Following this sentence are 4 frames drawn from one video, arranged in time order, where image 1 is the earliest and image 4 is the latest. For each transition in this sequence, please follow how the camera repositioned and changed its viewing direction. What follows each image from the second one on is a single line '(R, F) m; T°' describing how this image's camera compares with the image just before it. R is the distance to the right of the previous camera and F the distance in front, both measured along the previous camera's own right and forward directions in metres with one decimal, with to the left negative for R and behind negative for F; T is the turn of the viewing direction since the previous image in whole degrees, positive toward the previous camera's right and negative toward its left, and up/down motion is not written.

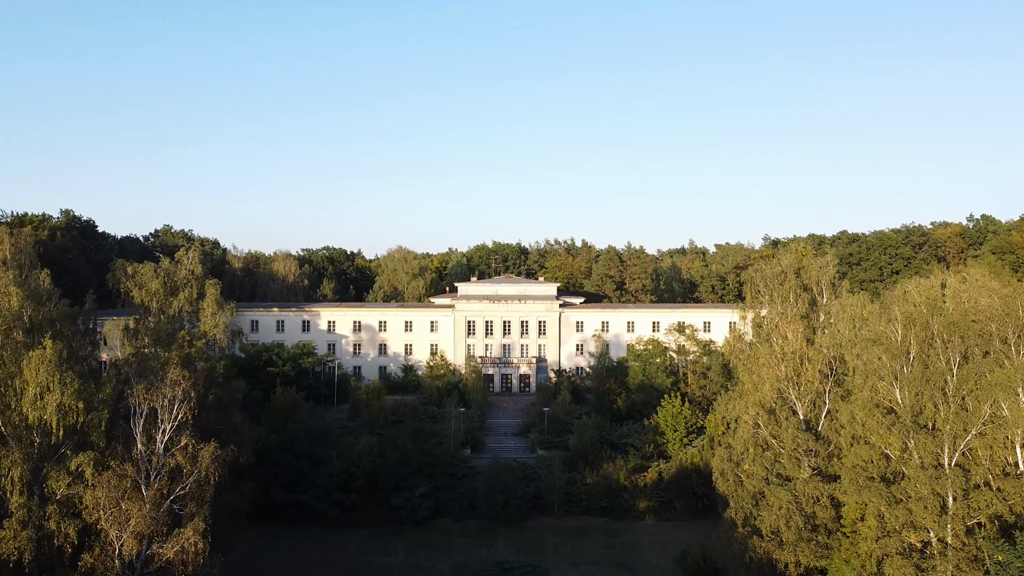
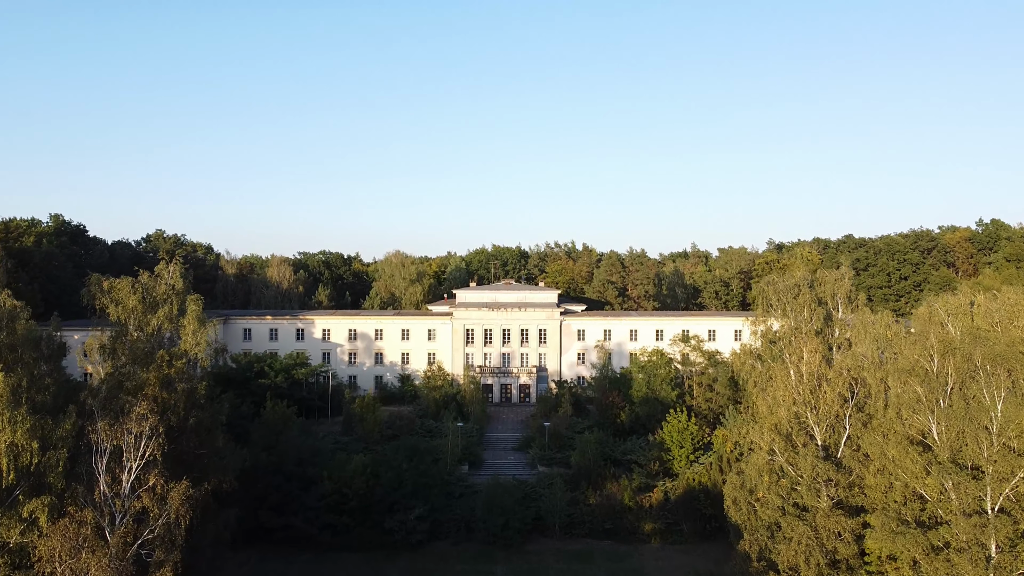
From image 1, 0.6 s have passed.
(0.0, +1.6) m; 0°
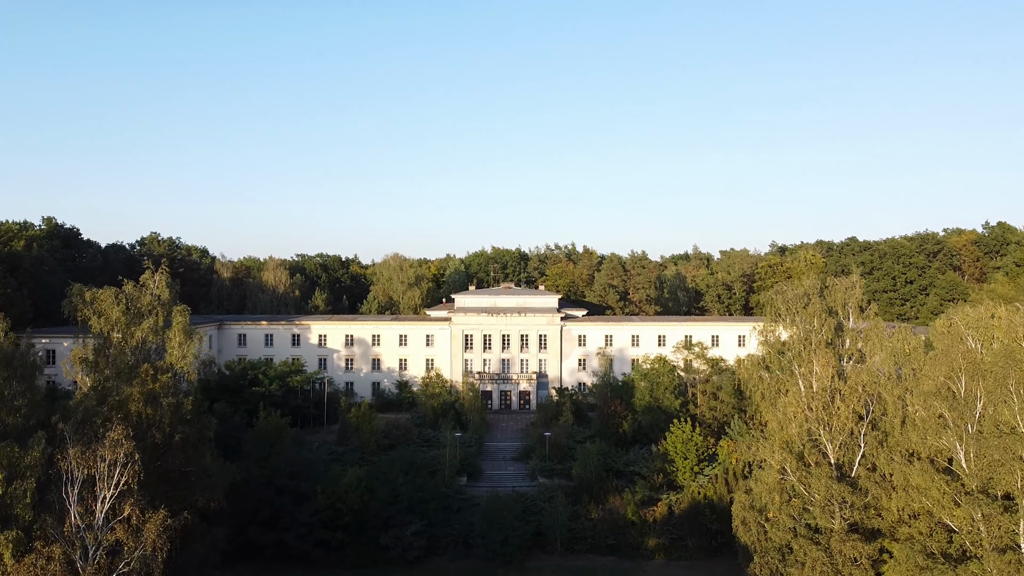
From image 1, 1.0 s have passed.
(0.0, +1.1) m; 0°
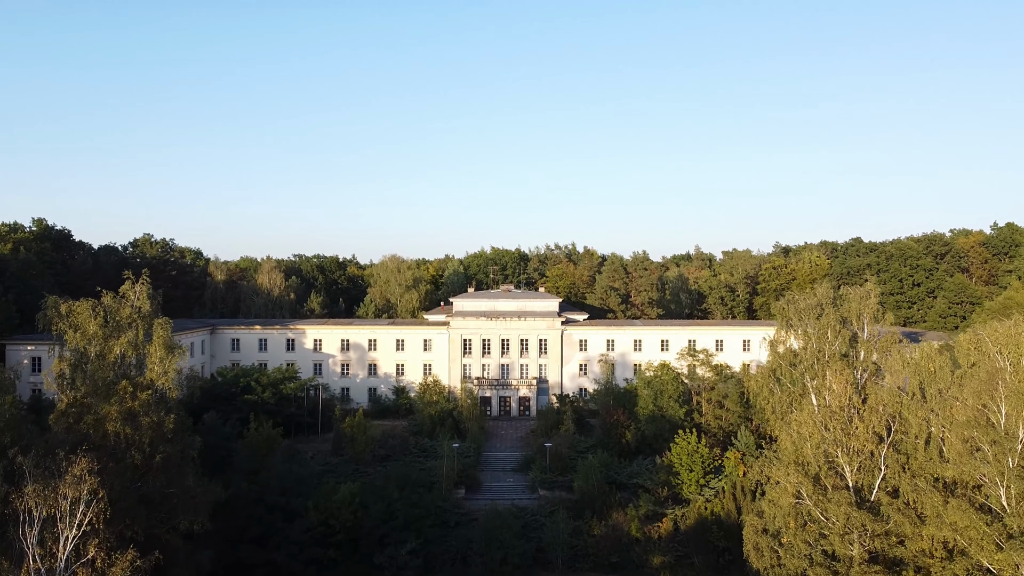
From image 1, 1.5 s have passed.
(0.0, +1.3) m; 0°
